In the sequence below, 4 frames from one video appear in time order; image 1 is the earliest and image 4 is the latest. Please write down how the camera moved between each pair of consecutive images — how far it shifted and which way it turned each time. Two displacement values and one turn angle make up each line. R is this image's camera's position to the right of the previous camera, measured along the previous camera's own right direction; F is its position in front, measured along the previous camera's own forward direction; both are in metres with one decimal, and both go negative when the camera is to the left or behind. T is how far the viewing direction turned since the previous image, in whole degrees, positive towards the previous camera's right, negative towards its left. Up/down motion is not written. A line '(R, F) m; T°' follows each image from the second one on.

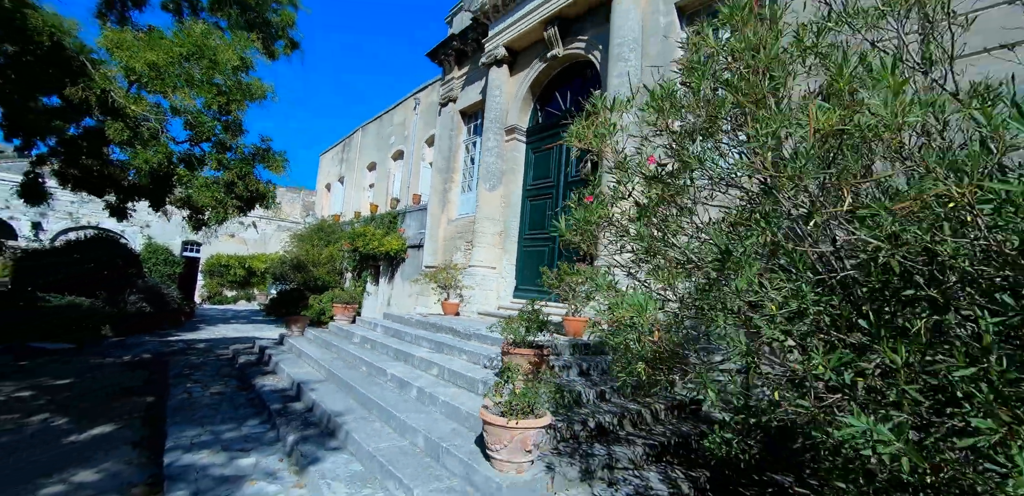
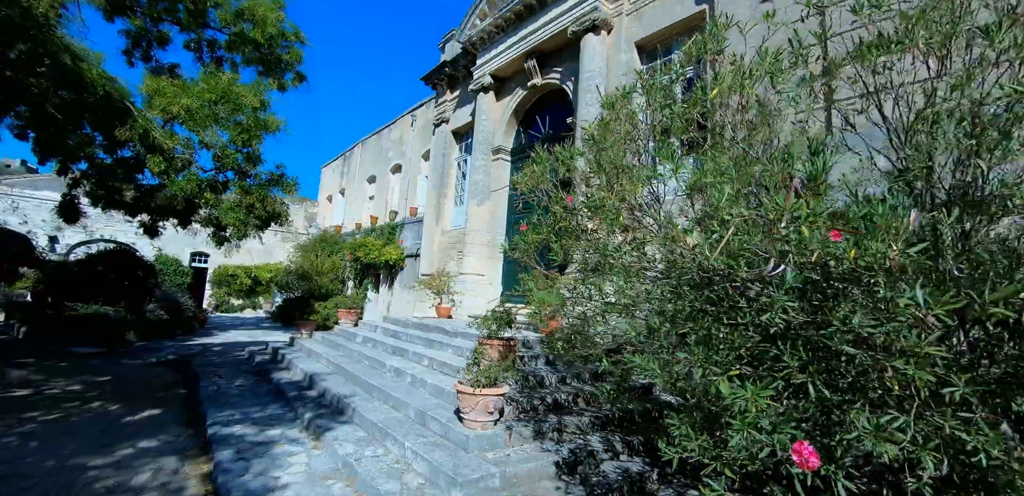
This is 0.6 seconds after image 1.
(+0.3, -0.8) m; 0°
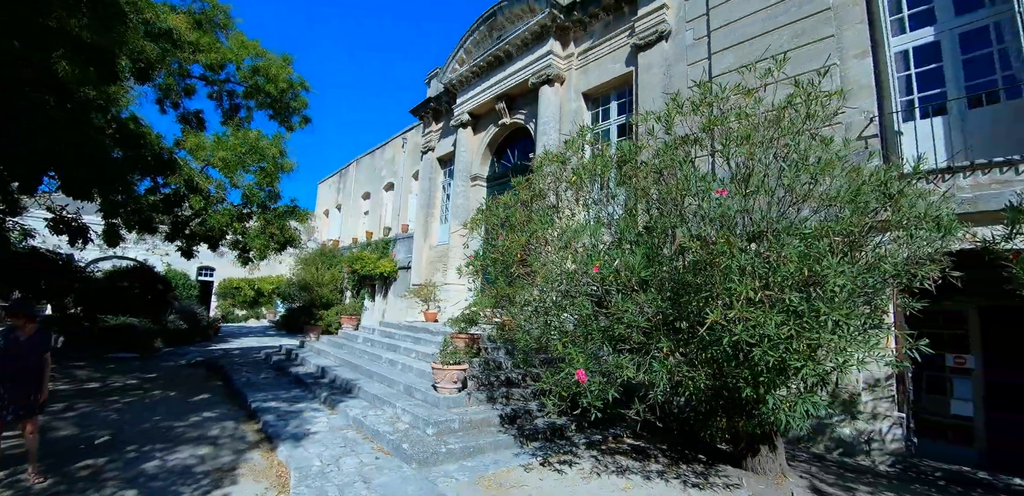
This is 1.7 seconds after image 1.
(+0.4, -1.5) m; +1°
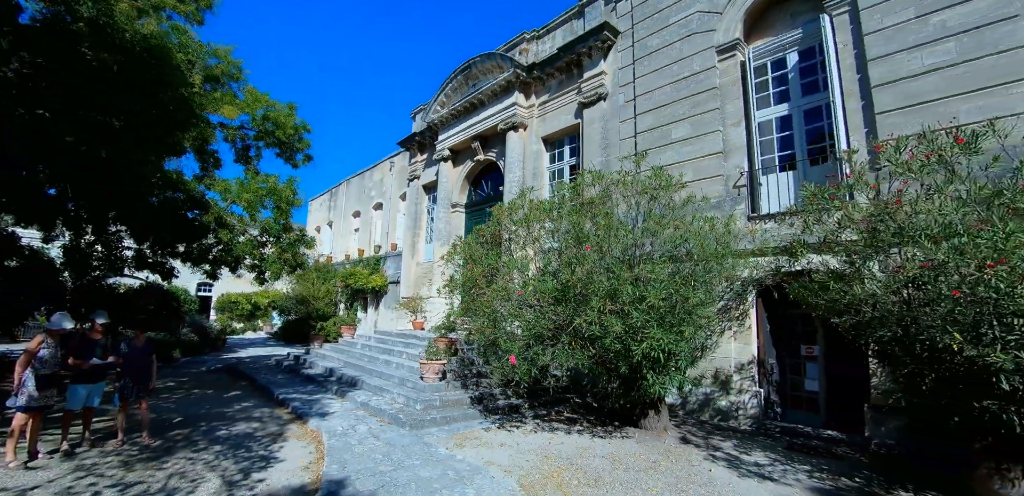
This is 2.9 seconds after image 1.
(+0.3, -1.7) m; +2°
